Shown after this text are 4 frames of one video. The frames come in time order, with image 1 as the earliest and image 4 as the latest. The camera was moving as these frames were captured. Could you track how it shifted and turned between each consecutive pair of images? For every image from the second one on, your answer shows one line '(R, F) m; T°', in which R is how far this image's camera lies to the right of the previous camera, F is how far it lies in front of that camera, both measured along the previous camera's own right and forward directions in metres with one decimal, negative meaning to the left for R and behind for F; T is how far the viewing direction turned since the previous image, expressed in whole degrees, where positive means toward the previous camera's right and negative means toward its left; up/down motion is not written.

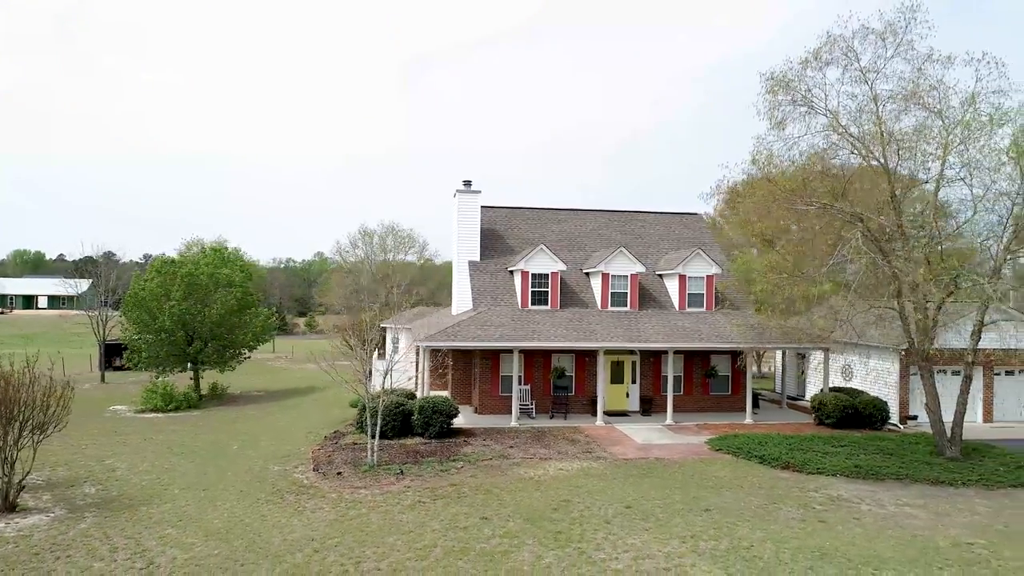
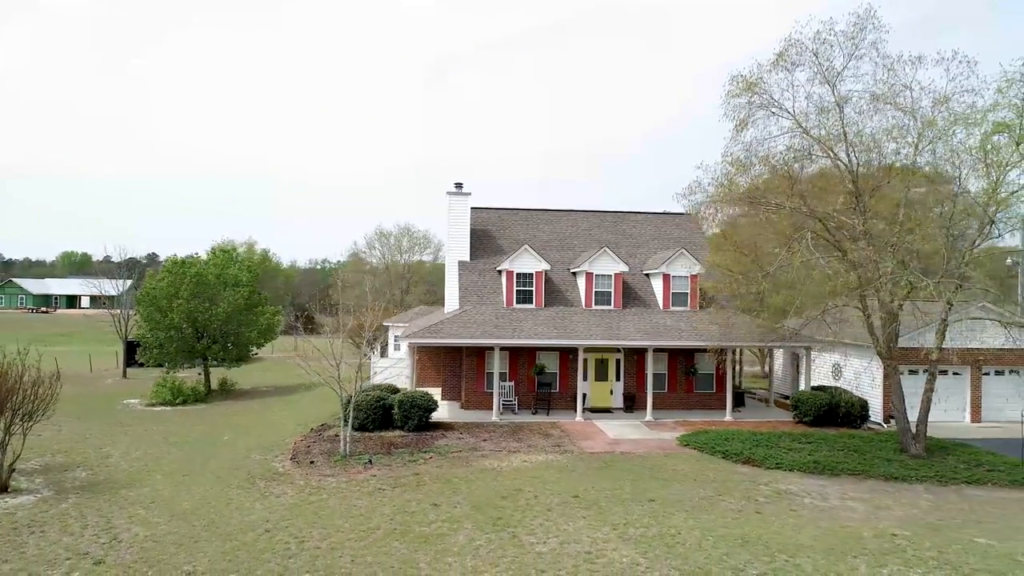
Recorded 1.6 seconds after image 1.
(+1.4, -0.5) m; -3°
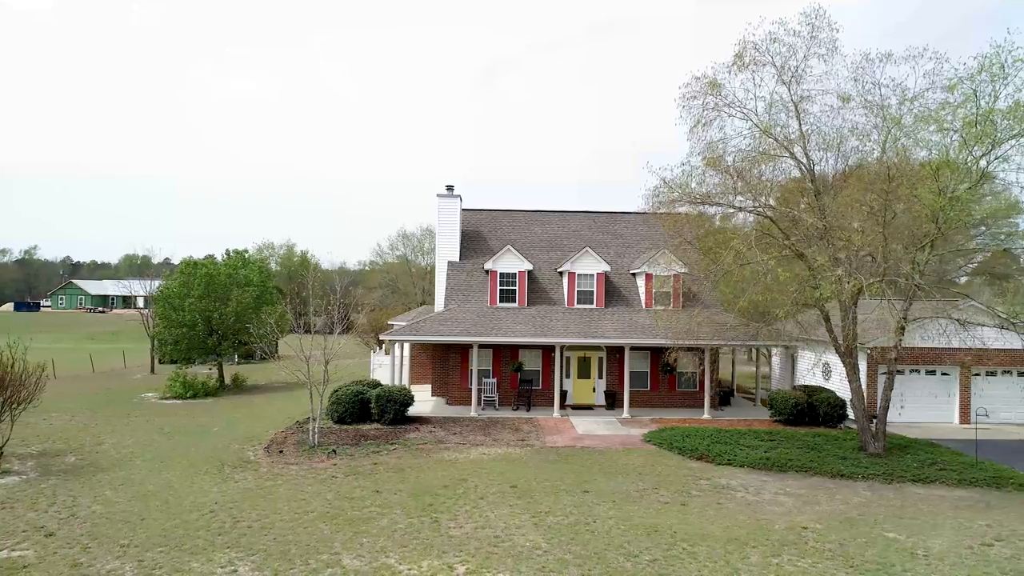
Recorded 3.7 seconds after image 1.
(+1.9, -0.5) m; -4°
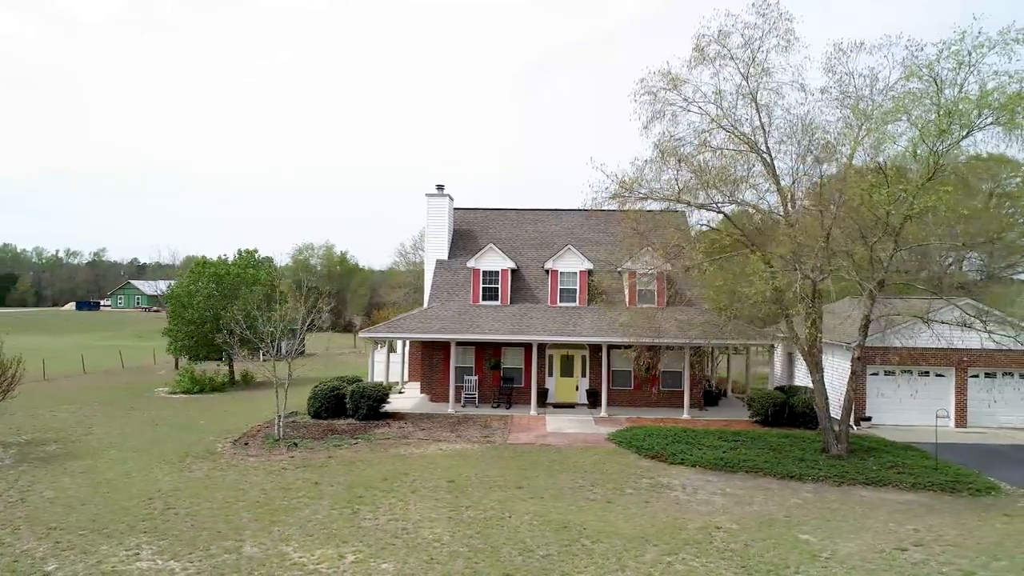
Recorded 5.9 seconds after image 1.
(+2.1, 0.0) m; -4°
